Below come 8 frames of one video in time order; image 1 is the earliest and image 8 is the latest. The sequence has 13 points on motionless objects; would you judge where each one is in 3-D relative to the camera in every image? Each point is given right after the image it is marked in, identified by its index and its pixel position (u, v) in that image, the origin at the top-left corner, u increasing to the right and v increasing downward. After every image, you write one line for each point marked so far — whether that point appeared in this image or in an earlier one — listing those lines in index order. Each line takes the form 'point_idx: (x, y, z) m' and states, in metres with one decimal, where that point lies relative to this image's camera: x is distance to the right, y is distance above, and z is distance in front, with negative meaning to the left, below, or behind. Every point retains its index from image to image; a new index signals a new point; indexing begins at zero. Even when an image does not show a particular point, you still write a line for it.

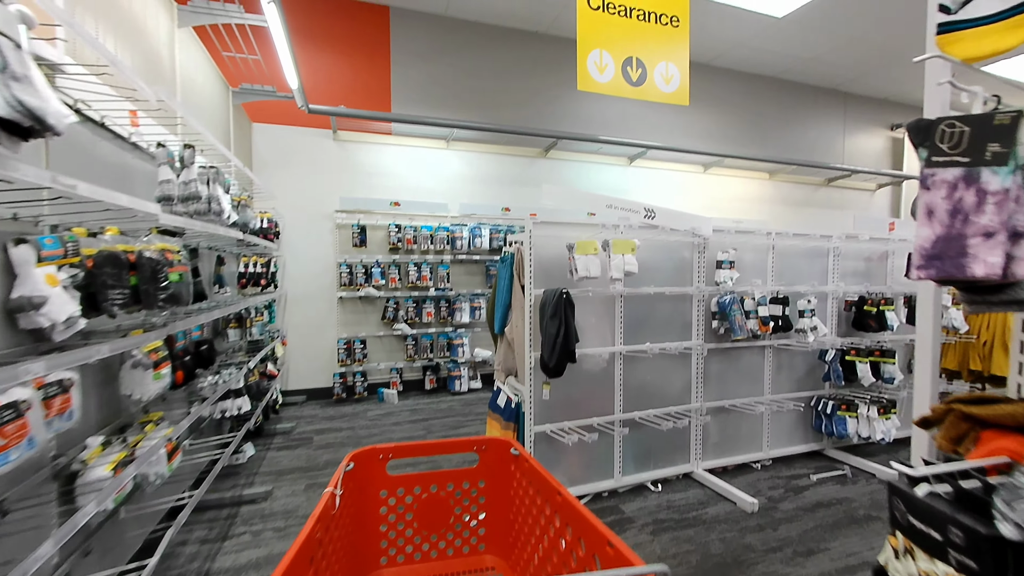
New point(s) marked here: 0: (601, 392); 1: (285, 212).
0: (+0.6, -0.7, +2.8) m
1: (-2.4, +0.8, +4.8) m
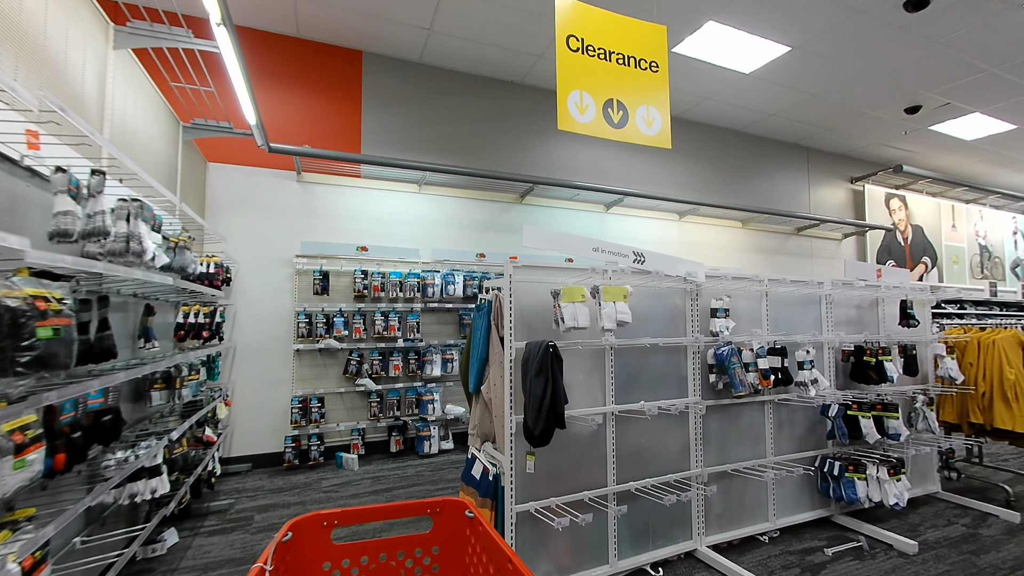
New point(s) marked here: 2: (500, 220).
0: (+0.4, -0.9, +2.5) m
1: (-2.7, +0.3, +4.4) m
2: (-0.1, +0.8, +5.6) m
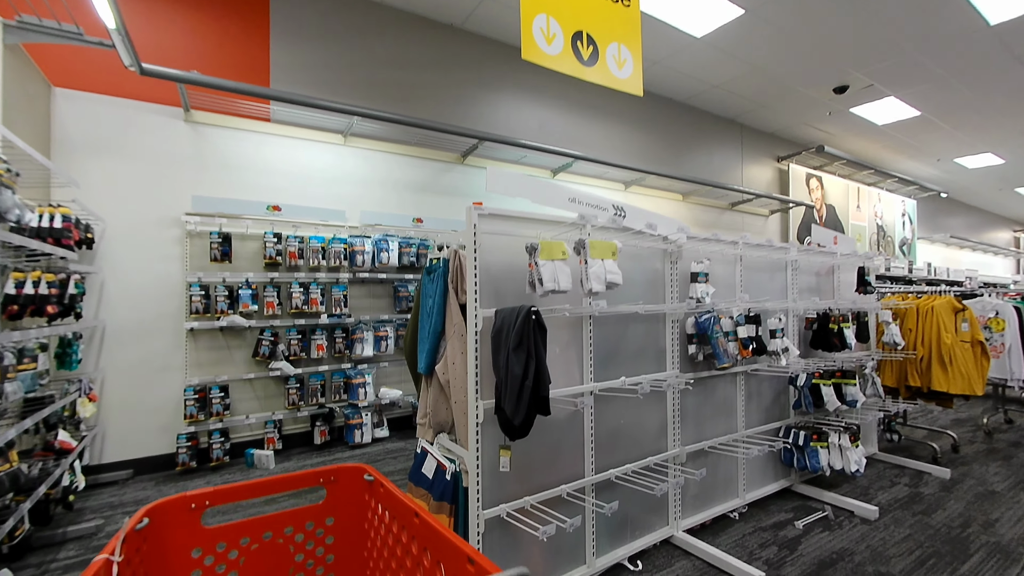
0: (+0.3, -0.7, +2.1) m
1: (-3.1, +0.6, +3.5) m
2: (-0.8, +1.2, +5.0) m
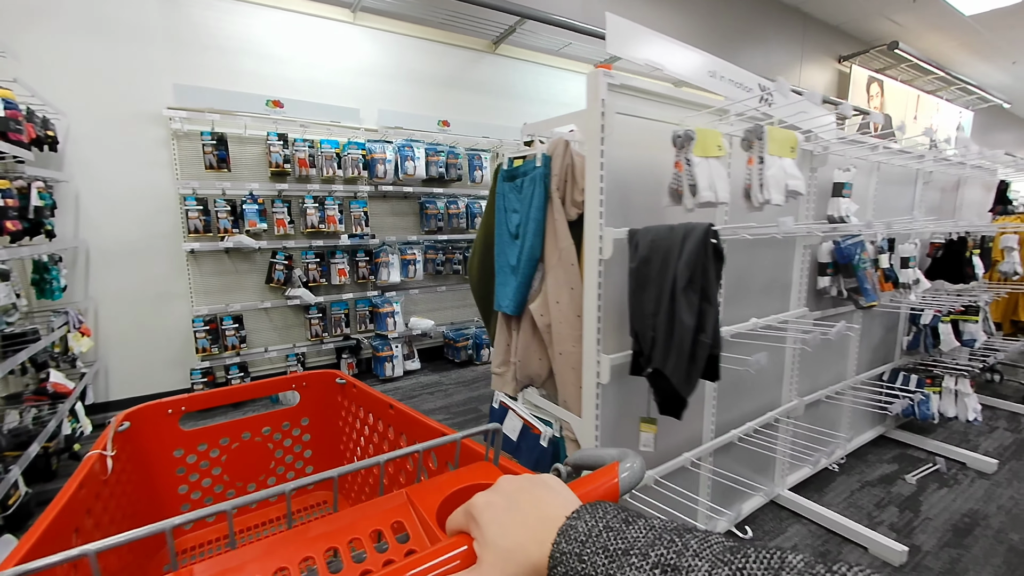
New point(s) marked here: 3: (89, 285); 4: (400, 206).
0: (+0.6, -0.4, +1.6) m
1: (-2.7, +1.2, +2.8) m
2: (-0.4, +2.0, +4.2) m
3: (-2.7, 0.0, +2.9) m
4: (-1.0, +0.7, +3.9) m
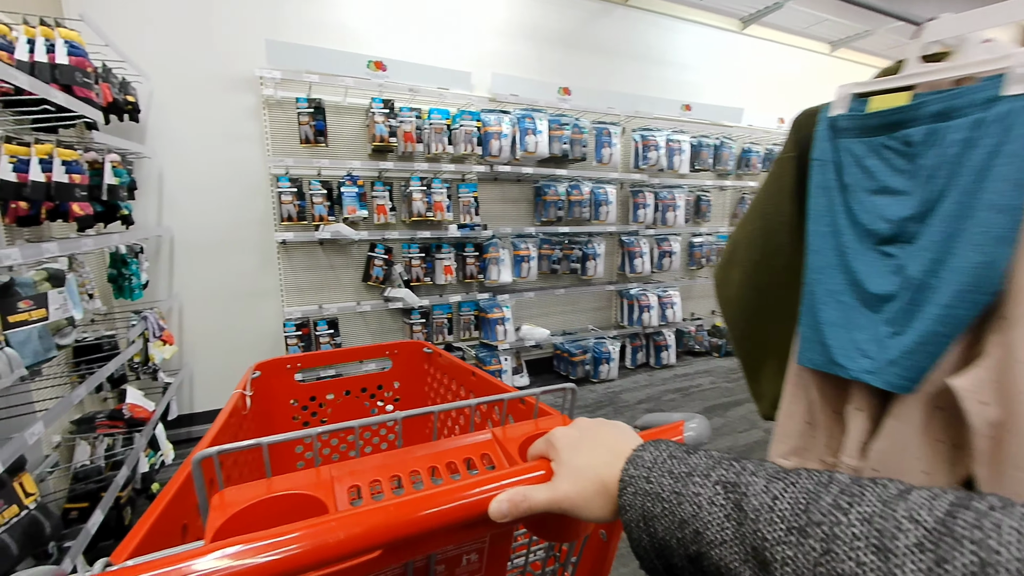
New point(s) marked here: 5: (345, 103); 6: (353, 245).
0: (+1.3, -0.5, +0.9) m
1: (-1.9, +1.2, +2.3) m
2: (+0.6, +2.0, +3.4) m
3: (-1.9, 0.0, +2.5) m
4: (0.0, +0.7, +3.2) m
5: (-1.0, +1.1, +2.7) m
6: (-1.0, +0.3, +2.8) m
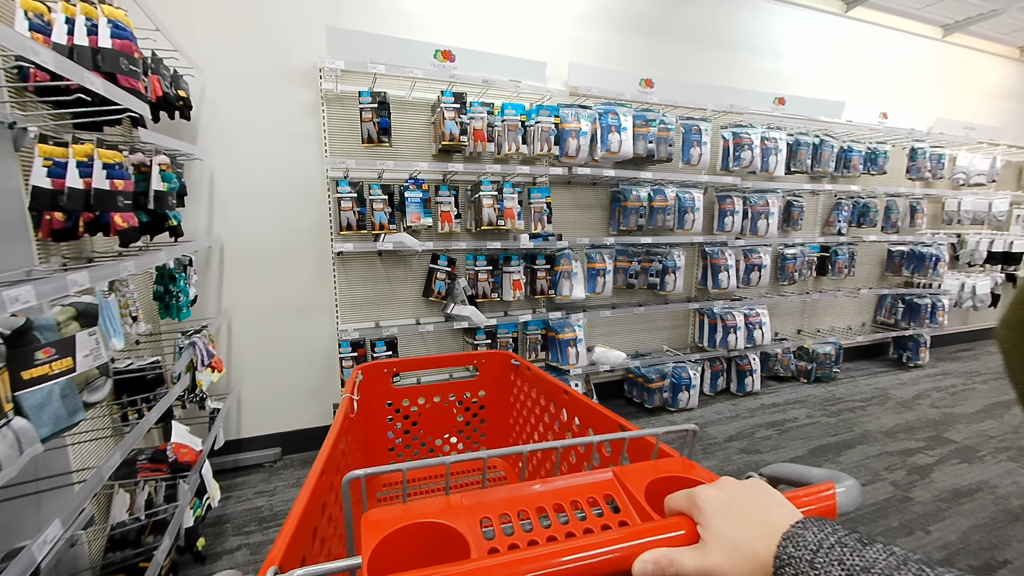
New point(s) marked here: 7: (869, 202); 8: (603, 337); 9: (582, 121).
0: (+1.6, -0.7, +0.4) m
1: (-1.4, +1.1, +2.1) m
2: (+1.1, +1.8, +3.0) m
3: (-1.5, 0.0, +2.2) m
4: (+0.5, +0.6, +2.9) m
5: (-0.5, +1.0, +2.4) m
6: (-0.6, +0.2, +2.5) m
7: (+2.9, +0.7, +3.7) m
8: (+0.6, -0.3, +3.1) m
9: (+0.4, +1.0, +2.6) m
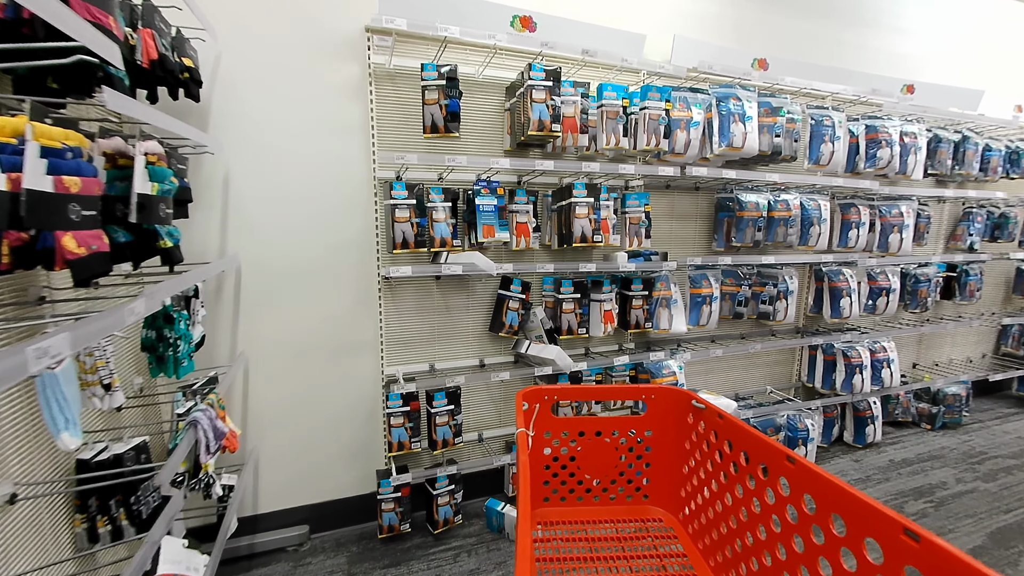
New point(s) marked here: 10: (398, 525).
0: (+2.0, -0.8, -0.2) m
1: (-1.0, +1.0, +1.6) m
2: (+1.6, +1.7, +2.5) m
3: (-1.1, -0.2, +1.7) m
4: (+0.9, +0.4, +2.3) m
5: (-0.1, +0.9, +1.9) m
6: (-0.1, 0.0, +2.0) m
7: (+3.4, +0.5, +3.0) m
8: (+1.1, -0.5, +2.5) m
9: (+0.8, +0.8, +2.0) m
10: (-0.5, -1.0, +1.8) m
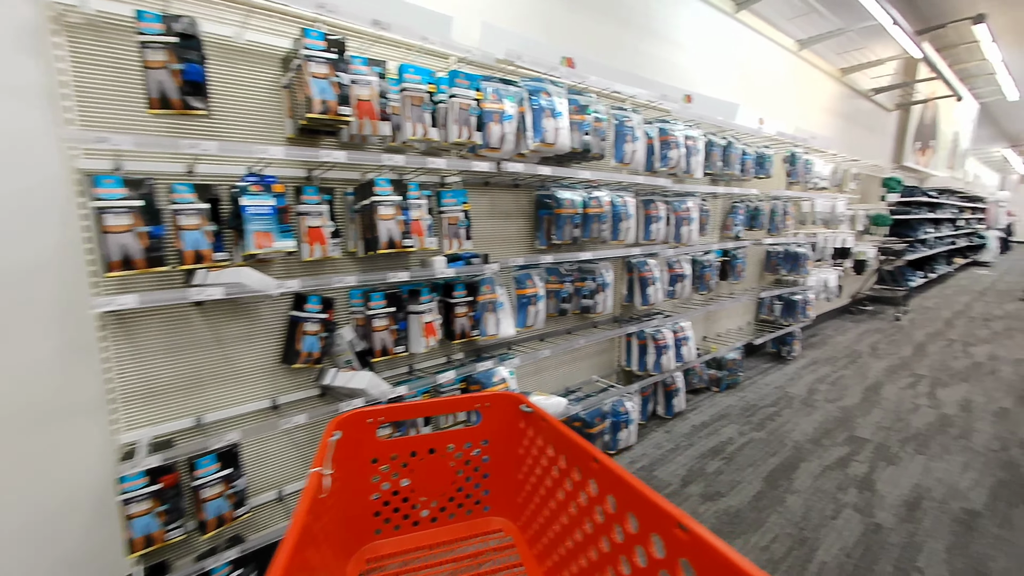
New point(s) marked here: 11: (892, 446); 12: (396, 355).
0: (+1.9, -0.7, +0.2) m
1: (-1.6, +0.8, +0.9) m
2: (+0.5, +1.7, +2.5) m
3: (-1.6, -0.3, +1.0) m
4: (0.0, +0.4, +2.2) m
5: (-0.9, +0.8, +1.4) m
6: (-0.9, 0.0, +1.6) m
7: (+2.0, +0.7, +3.7) m
8: (+0.1, -0.5, +2.5) m
9: (0.0, +0.8, +1.9) m
10: (-1.1, -1.1, +1.3) m
11: (+2.4, -1.0, +2.8) m
12: (-0.5, -0.3, +1.8) m
